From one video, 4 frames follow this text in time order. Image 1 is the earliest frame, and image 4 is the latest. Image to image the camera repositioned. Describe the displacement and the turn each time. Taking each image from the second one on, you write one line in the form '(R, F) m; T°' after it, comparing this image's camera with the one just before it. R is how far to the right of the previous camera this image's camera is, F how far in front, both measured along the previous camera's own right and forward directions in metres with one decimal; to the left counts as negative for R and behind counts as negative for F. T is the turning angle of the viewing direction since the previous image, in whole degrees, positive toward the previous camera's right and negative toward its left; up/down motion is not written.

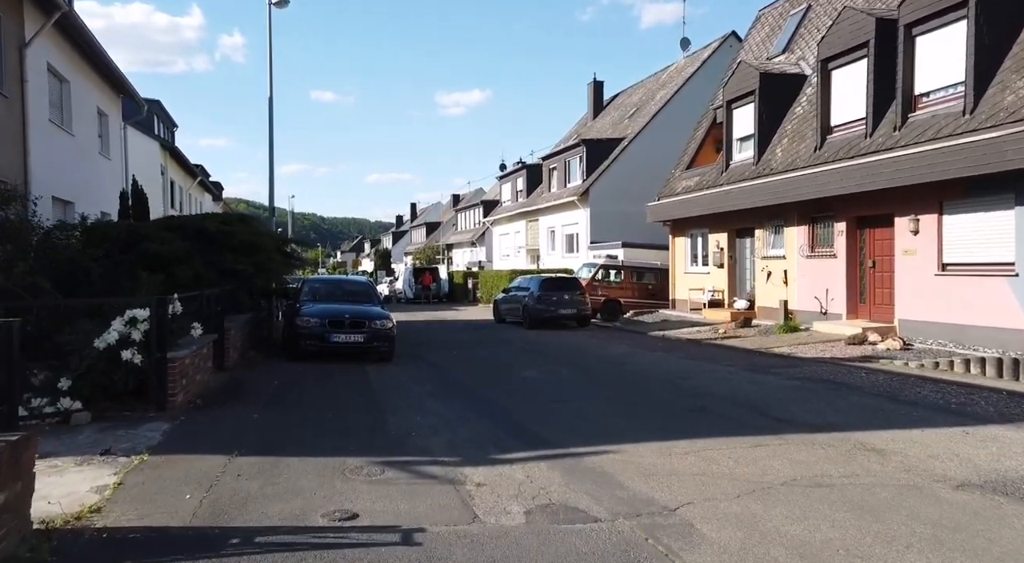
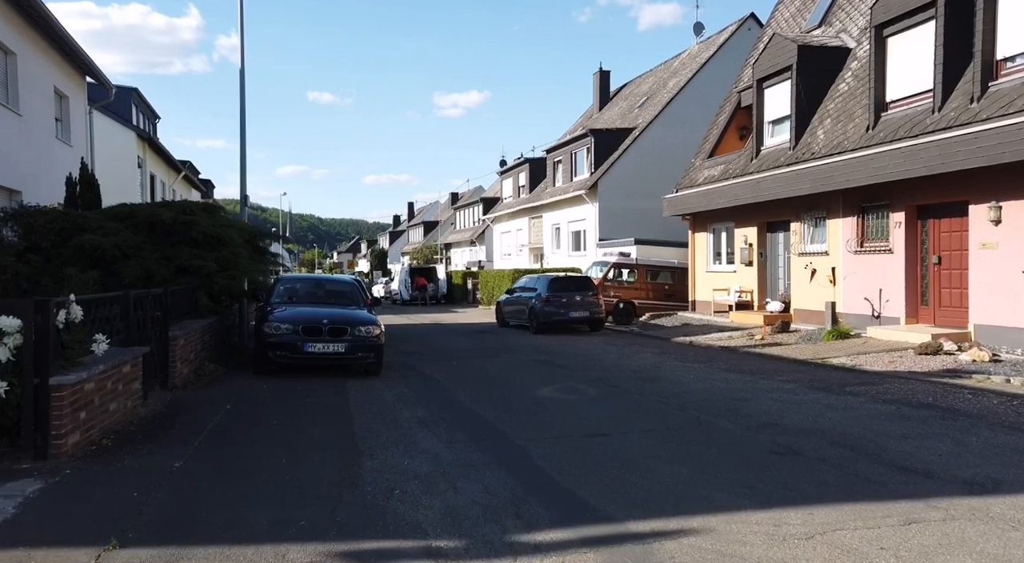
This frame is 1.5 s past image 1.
(-0.2, +2.3) m; 0°
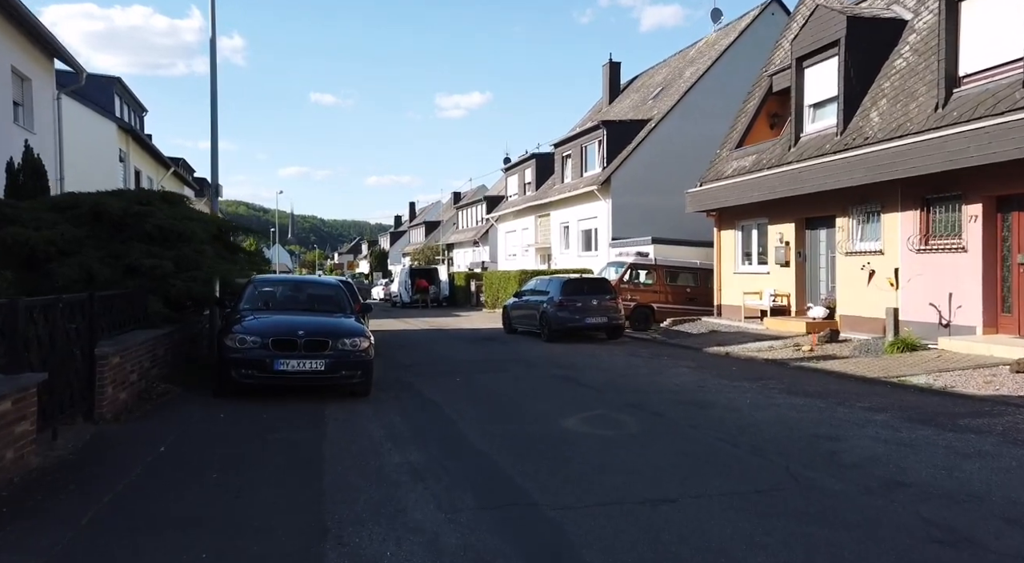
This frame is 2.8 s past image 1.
(-0.2, +2.1) m; 0°
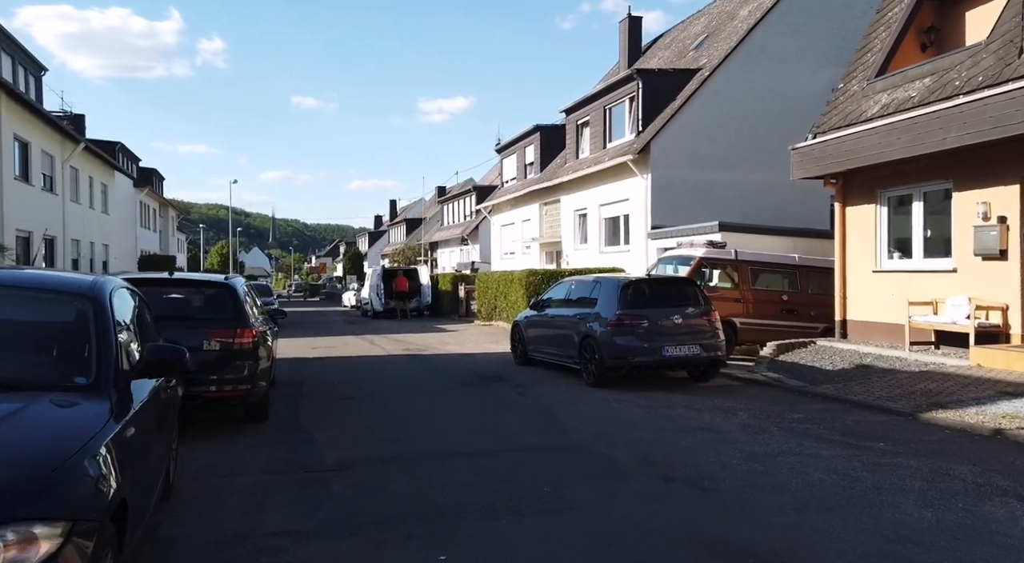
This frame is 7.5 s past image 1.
(-0.5, +7.8) m; +1°
